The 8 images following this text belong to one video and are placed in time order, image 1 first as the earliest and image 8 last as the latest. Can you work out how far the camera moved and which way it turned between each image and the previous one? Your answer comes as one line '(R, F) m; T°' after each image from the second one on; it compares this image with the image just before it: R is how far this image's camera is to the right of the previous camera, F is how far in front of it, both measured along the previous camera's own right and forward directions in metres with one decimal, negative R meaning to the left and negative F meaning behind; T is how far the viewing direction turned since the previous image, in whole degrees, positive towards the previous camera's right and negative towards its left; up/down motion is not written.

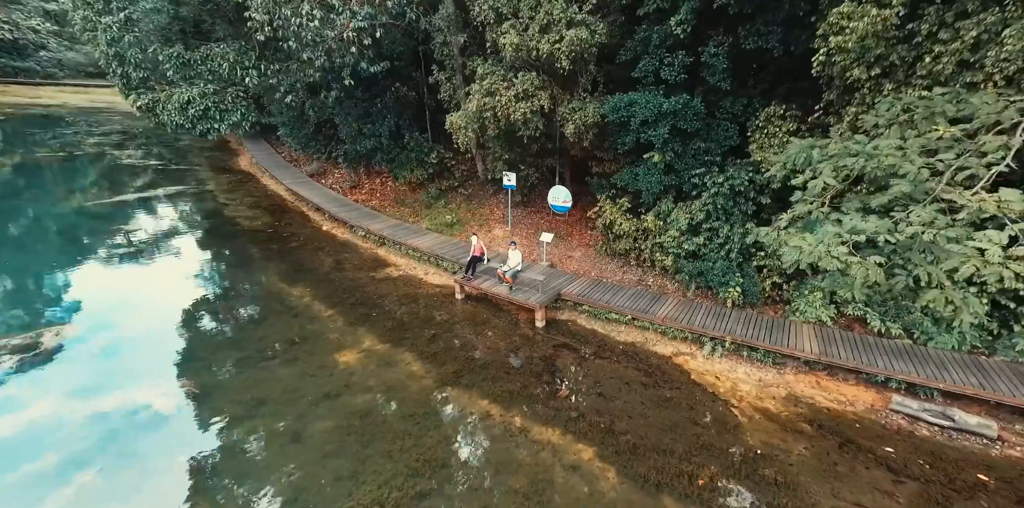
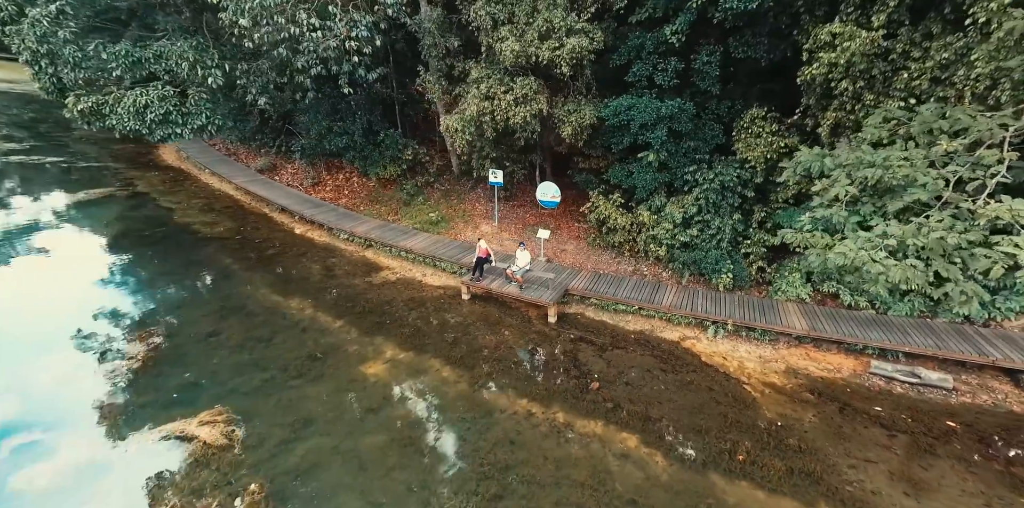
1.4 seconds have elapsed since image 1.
(-1.2, -0.1) m; +7°
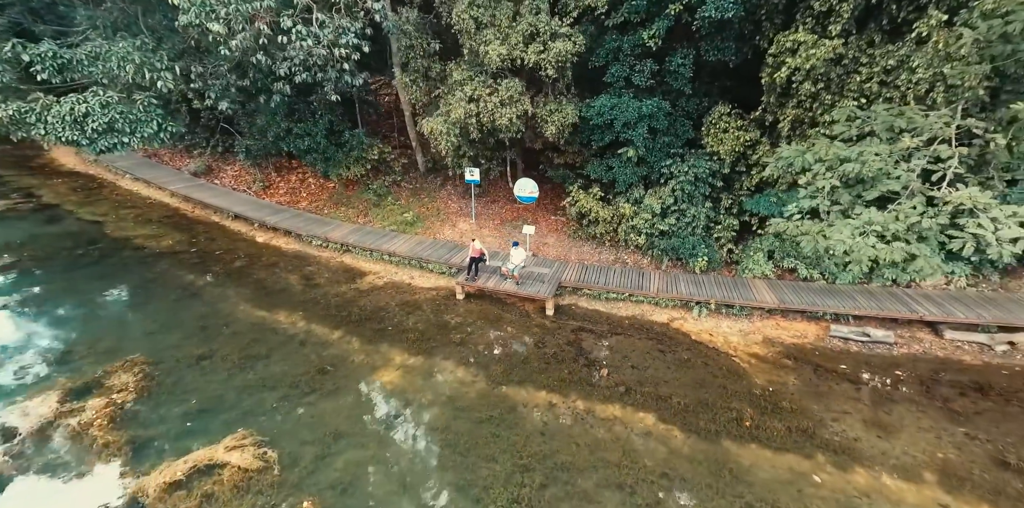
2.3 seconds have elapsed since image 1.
(-1.0, -0.1) m; +8°
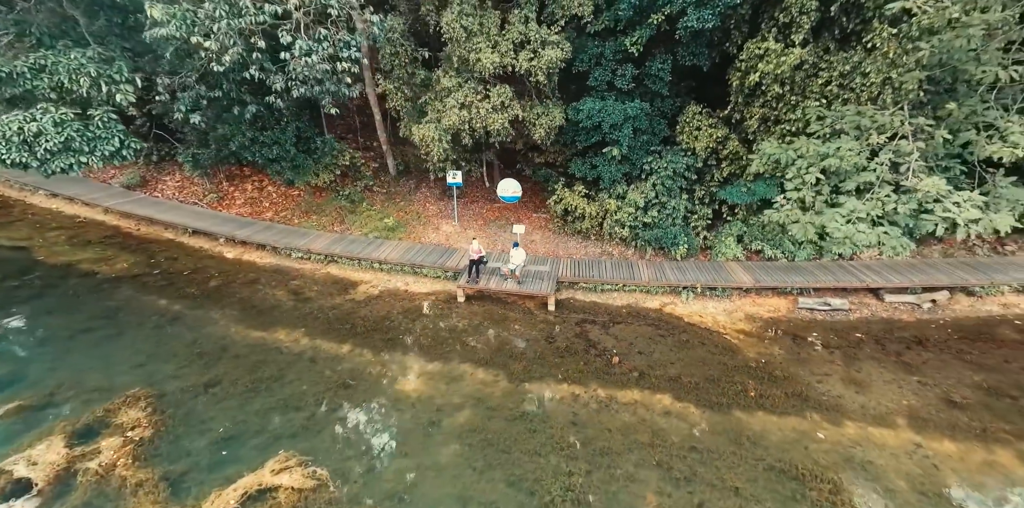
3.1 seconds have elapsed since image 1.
(-1.1, -0.2) m; +7°
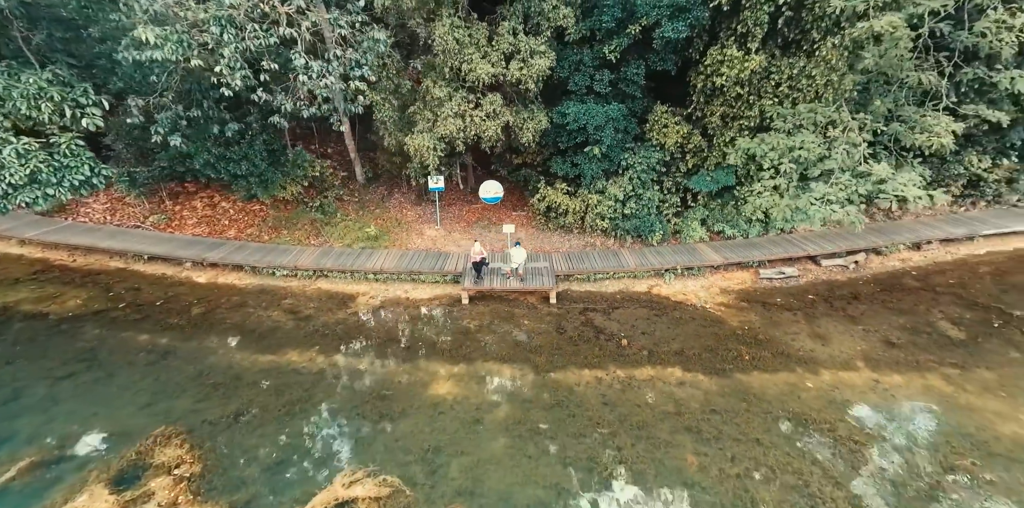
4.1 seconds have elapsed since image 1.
(-1.4, -0.3) m; +8°
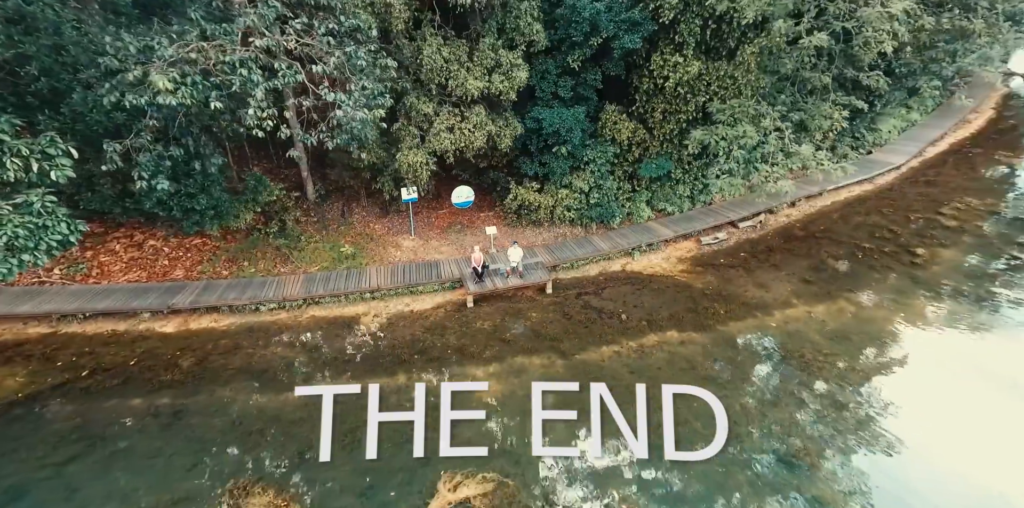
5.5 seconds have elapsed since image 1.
(-2.1, -0.5) m; +12°
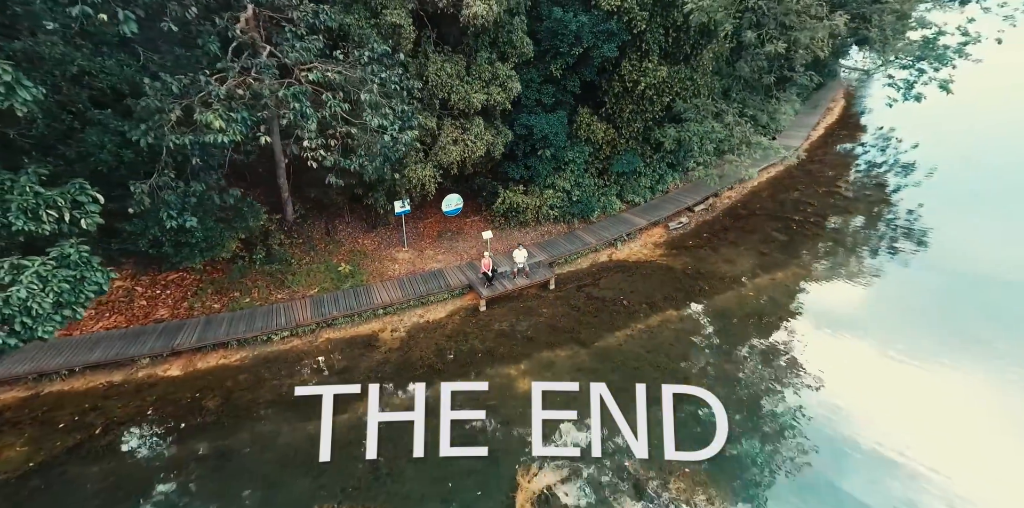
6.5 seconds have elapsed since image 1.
(-1.7, -0.6) m; +8°
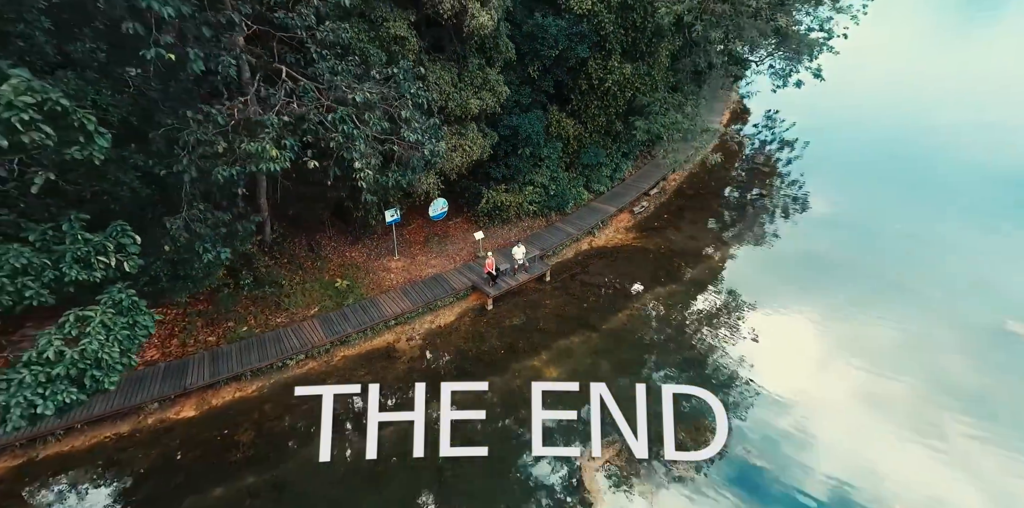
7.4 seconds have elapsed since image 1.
(-1.8, -0.5) m; +9°
